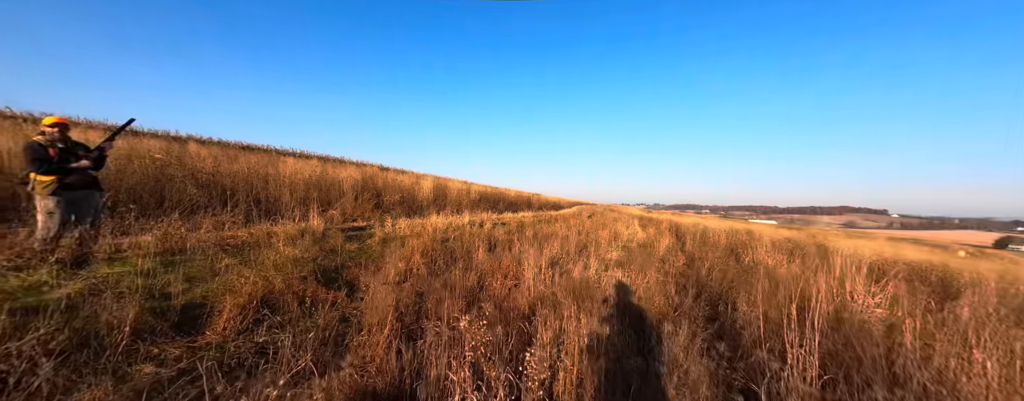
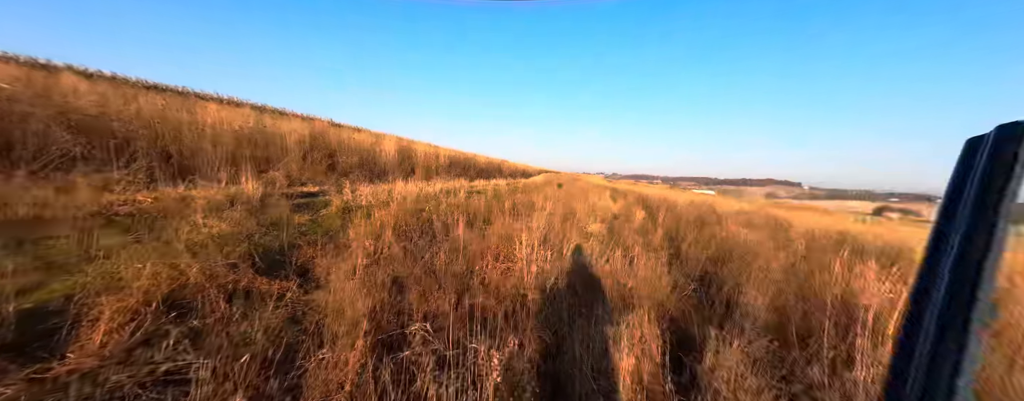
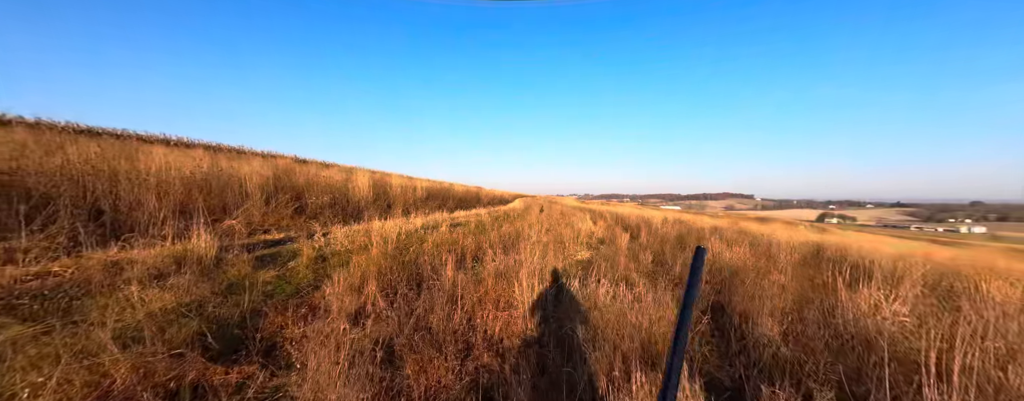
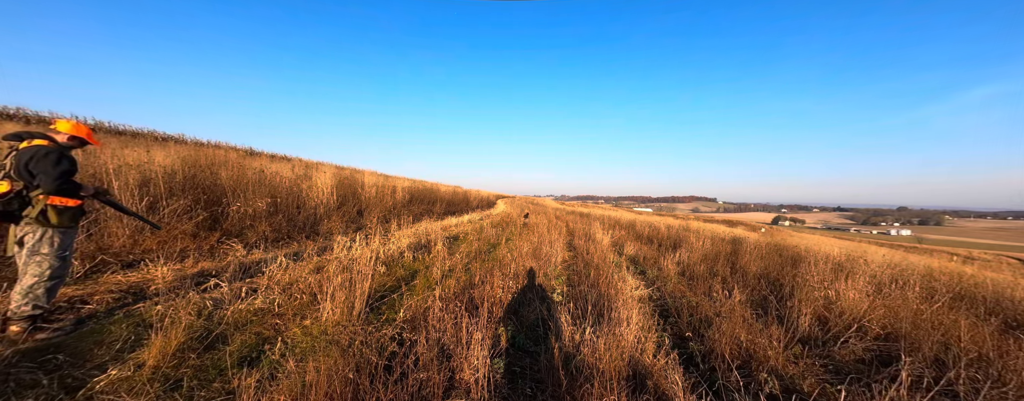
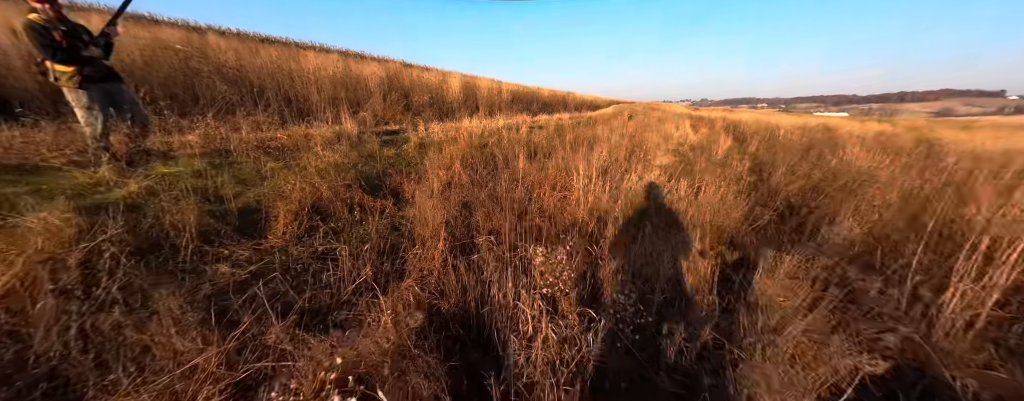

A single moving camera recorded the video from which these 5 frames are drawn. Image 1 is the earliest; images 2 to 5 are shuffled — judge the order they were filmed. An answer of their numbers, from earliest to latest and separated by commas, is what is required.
5, 2, 3, 4
